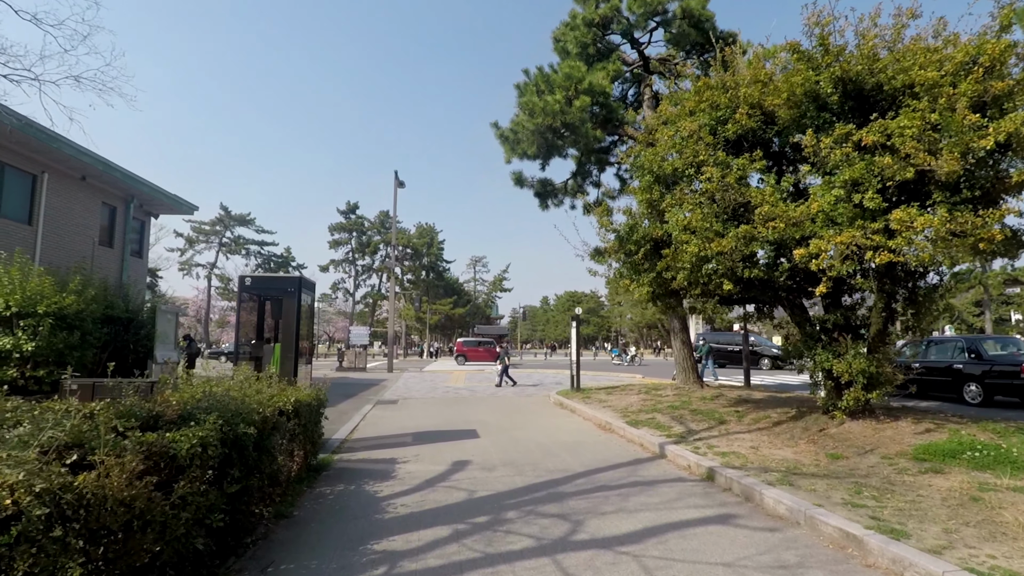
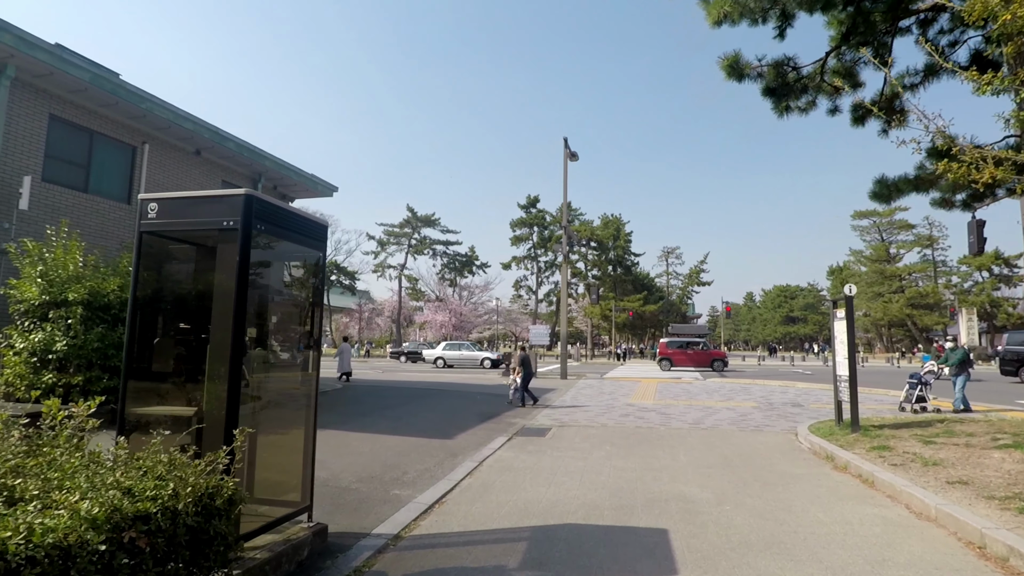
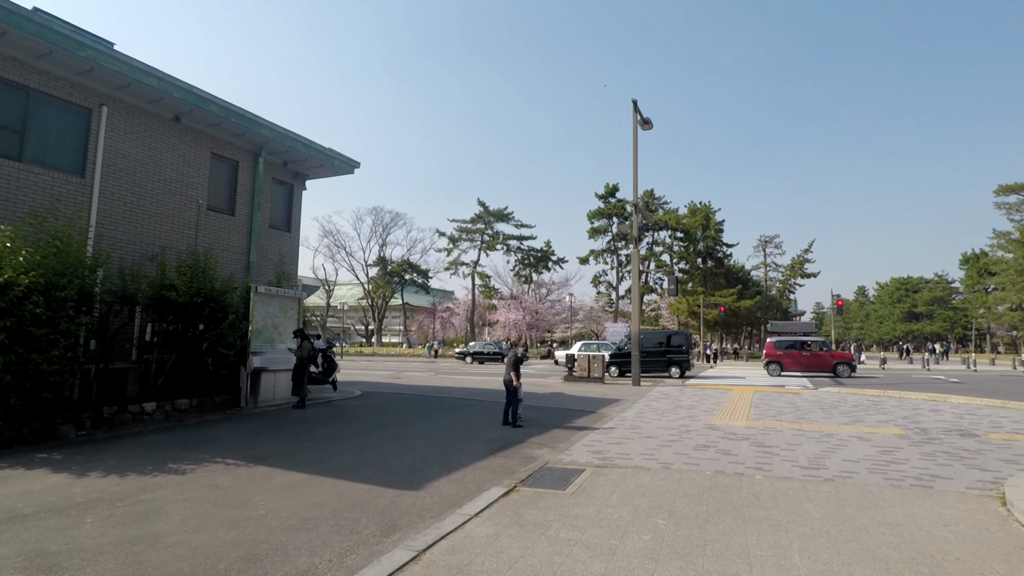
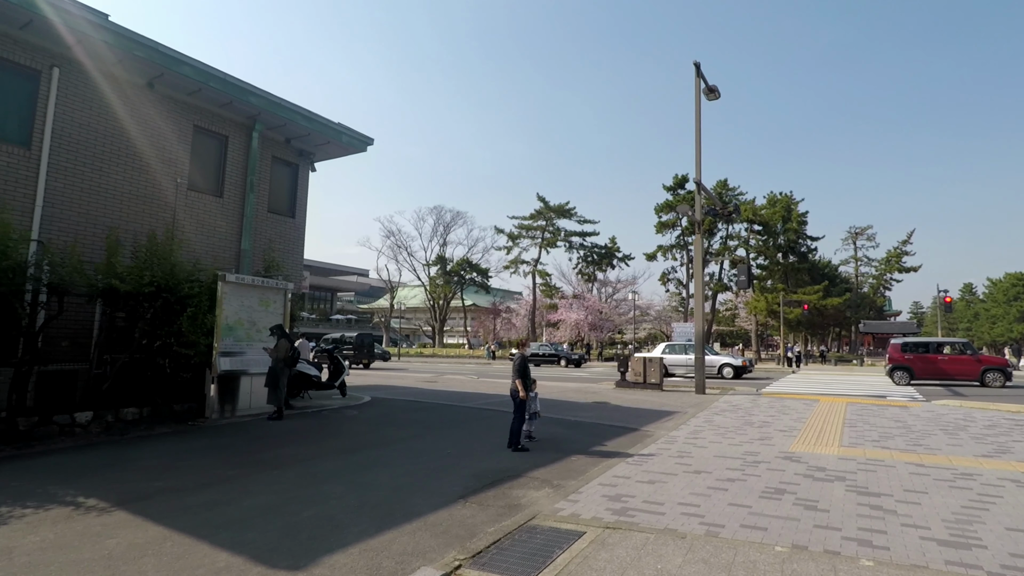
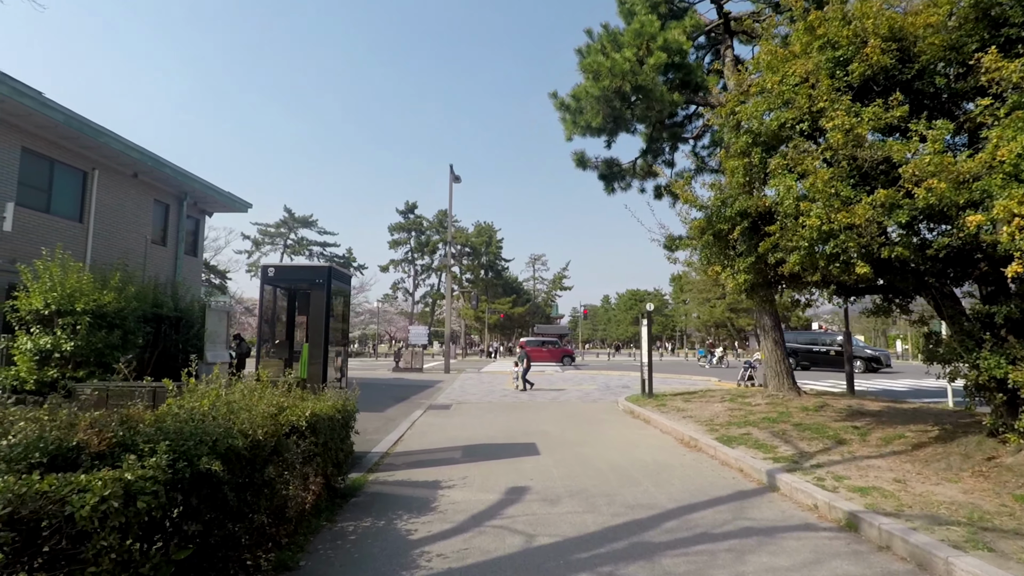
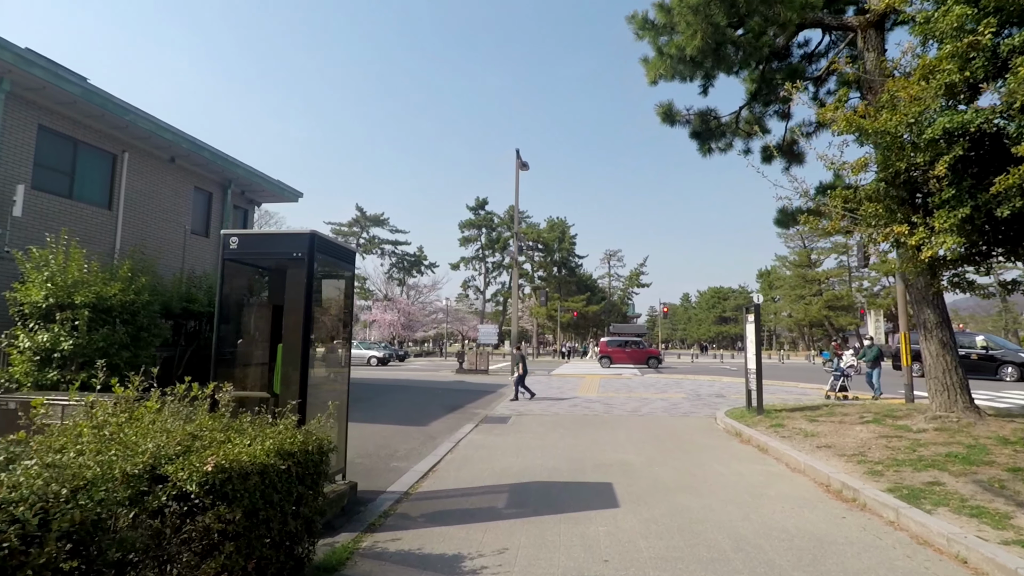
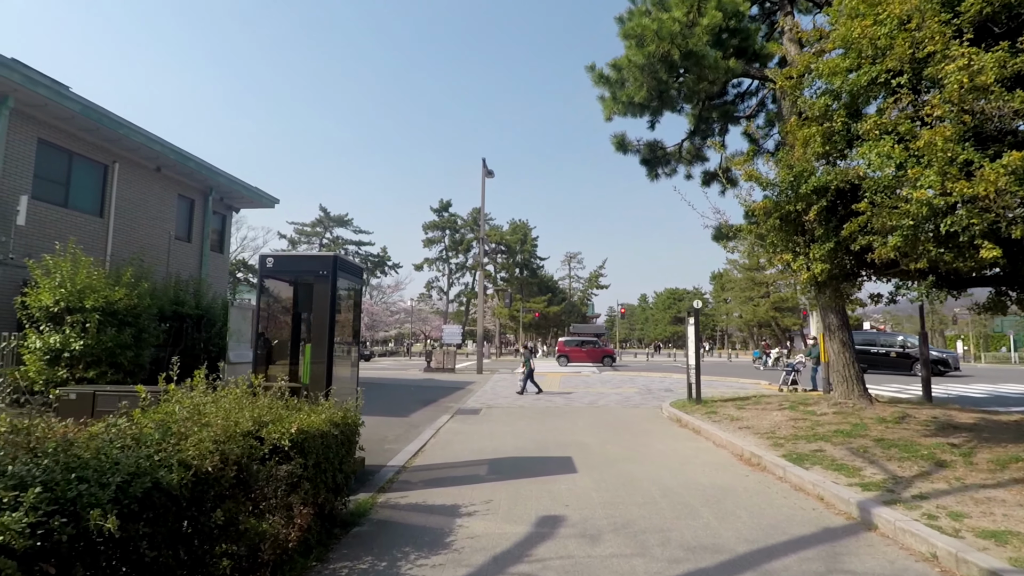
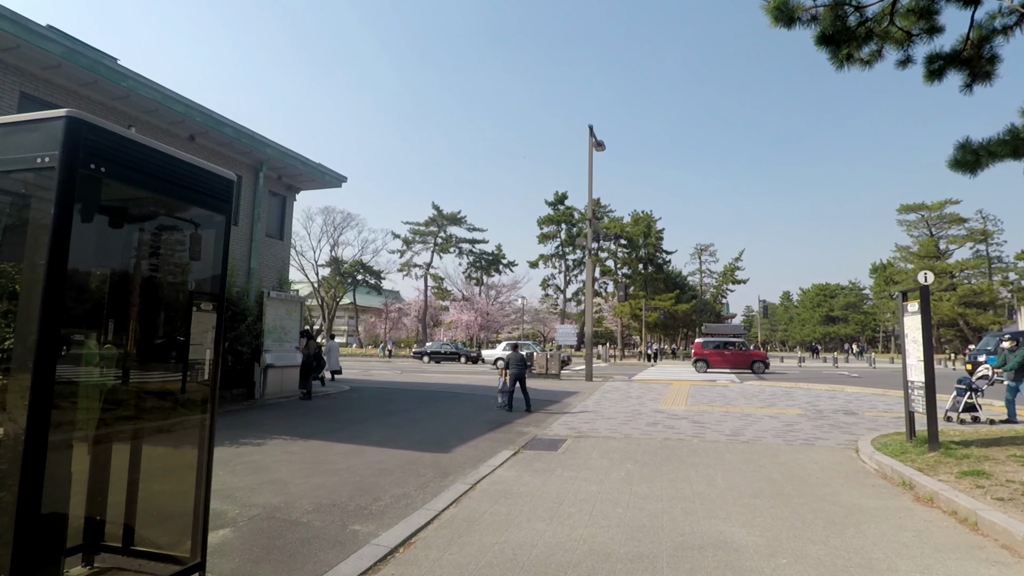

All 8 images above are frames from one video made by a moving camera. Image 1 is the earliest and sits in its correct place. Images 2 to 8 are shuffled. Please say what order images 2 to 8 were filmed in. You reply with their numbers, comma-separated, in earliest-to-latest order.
5, 7, 6, 2, 8, 3, 4
